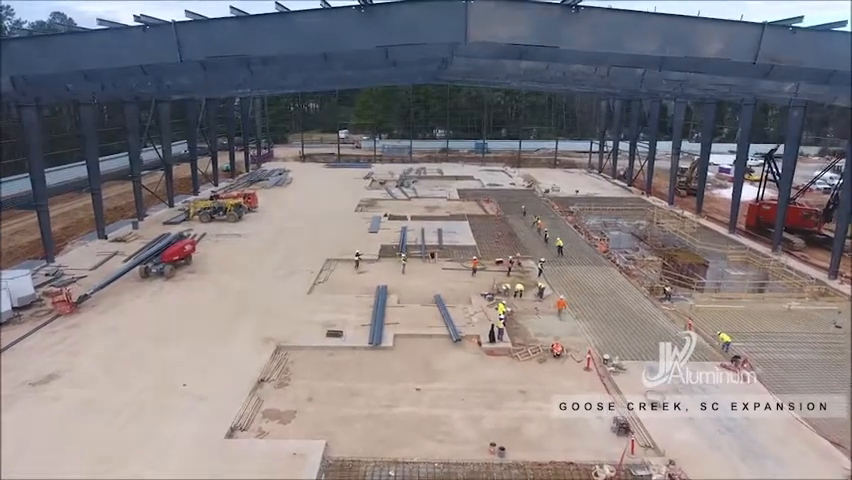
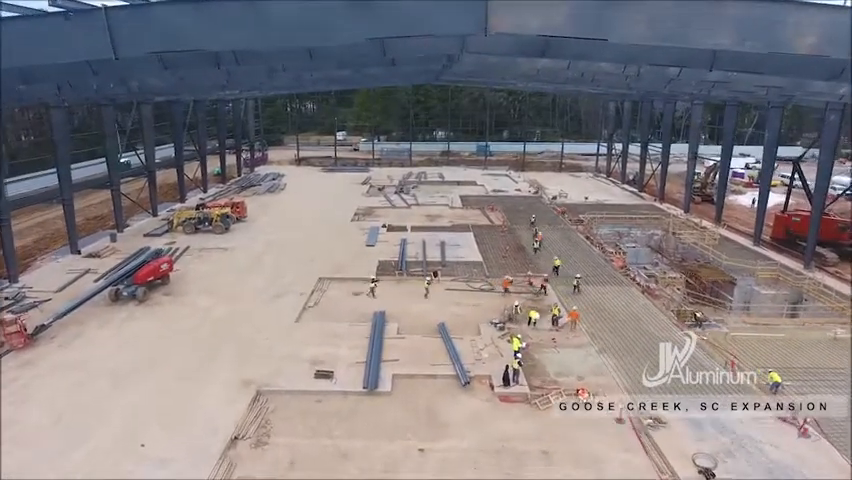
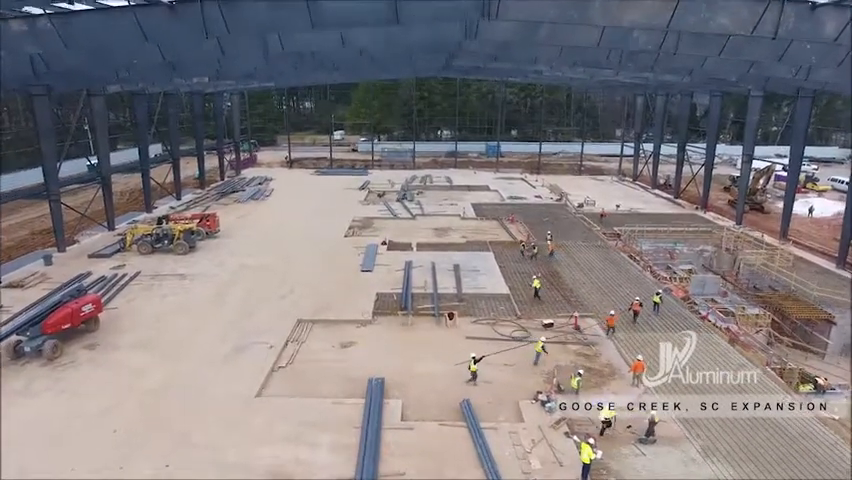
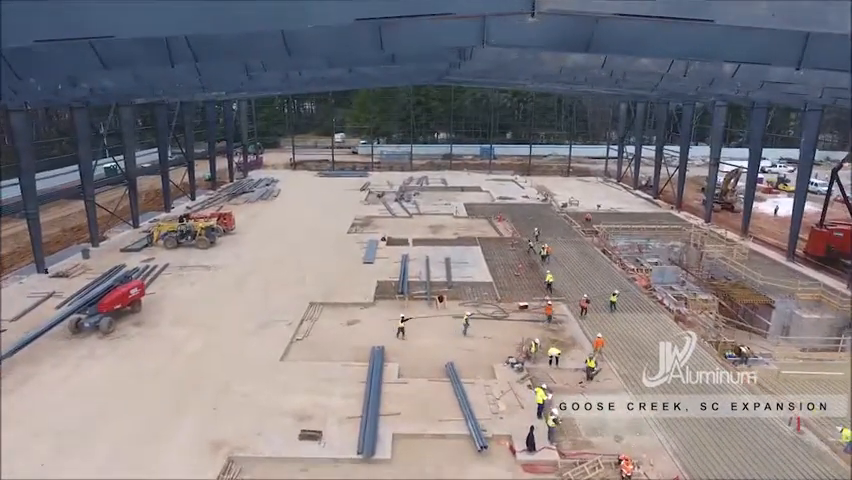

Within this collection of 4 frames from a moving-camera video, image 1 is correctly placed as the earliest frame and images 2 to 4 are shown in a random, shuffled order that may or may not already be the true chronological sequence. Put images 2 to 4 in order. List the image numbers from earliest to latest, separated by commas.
2, 4, 3
